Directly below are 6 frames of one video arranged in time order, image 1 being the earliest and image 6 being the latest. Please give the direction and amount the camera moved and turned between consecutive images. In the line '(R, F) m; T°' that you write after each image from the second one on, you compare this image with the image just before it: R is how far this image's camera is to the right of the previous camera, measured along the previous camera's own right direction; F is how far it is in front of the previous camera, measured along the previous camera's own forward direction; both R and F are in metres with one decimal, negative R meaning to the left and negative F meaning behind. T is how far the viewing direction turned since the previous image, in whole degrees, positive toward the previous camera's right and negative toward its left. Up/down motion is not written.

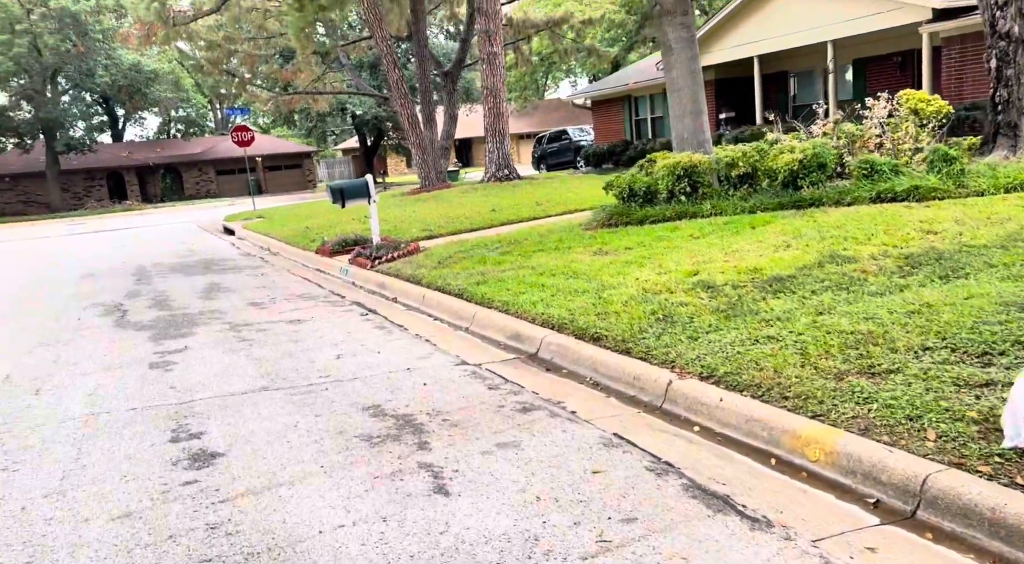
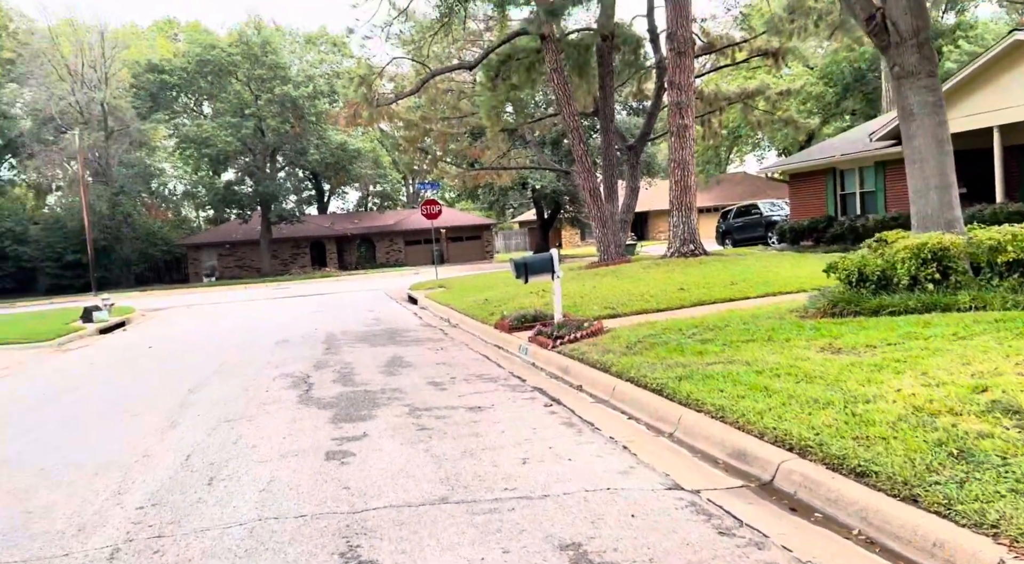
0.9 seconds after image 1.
(-0.2, +0.7) m; -12°
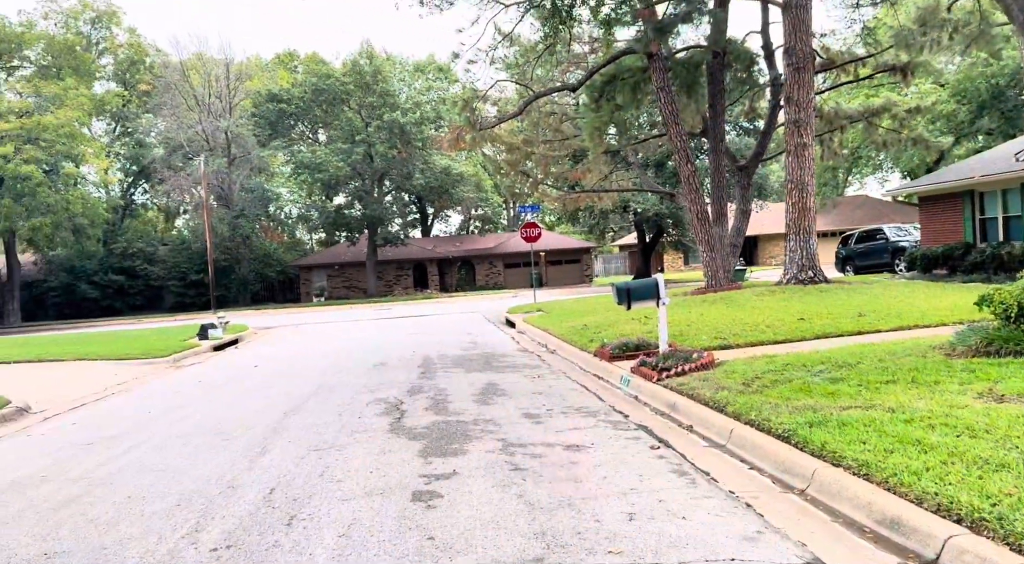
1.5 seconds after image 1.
(0.0, +0.5) m; -7°
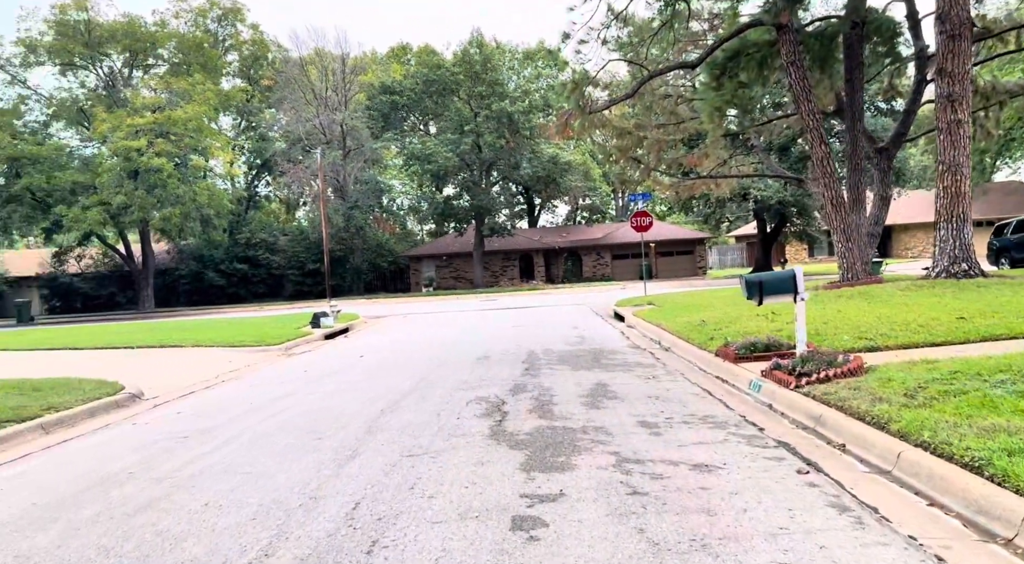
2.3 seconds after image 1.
(-0.1, +0.7) m; -7°
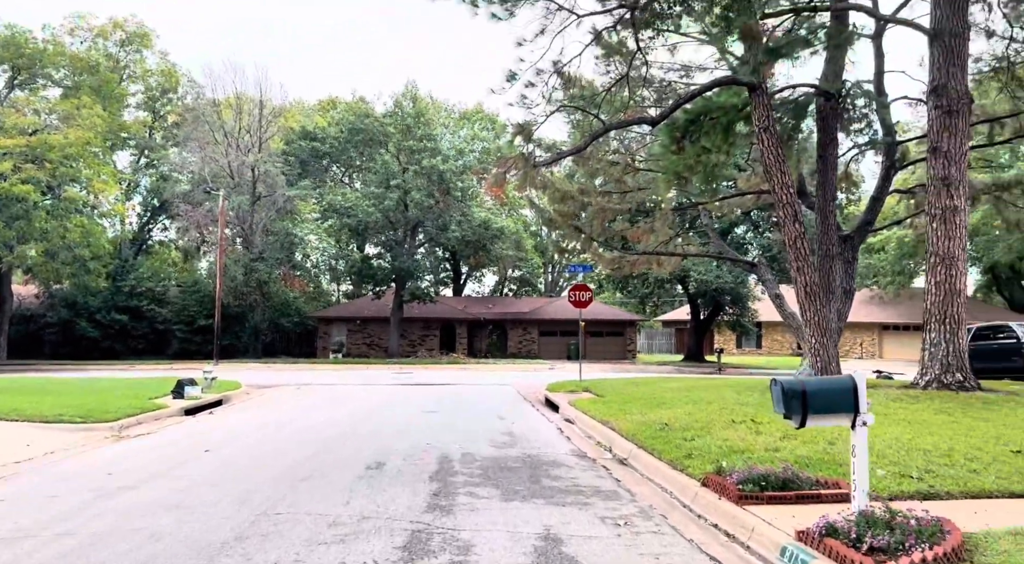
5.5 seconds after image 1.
(+0.1, +3.0) m; +5°
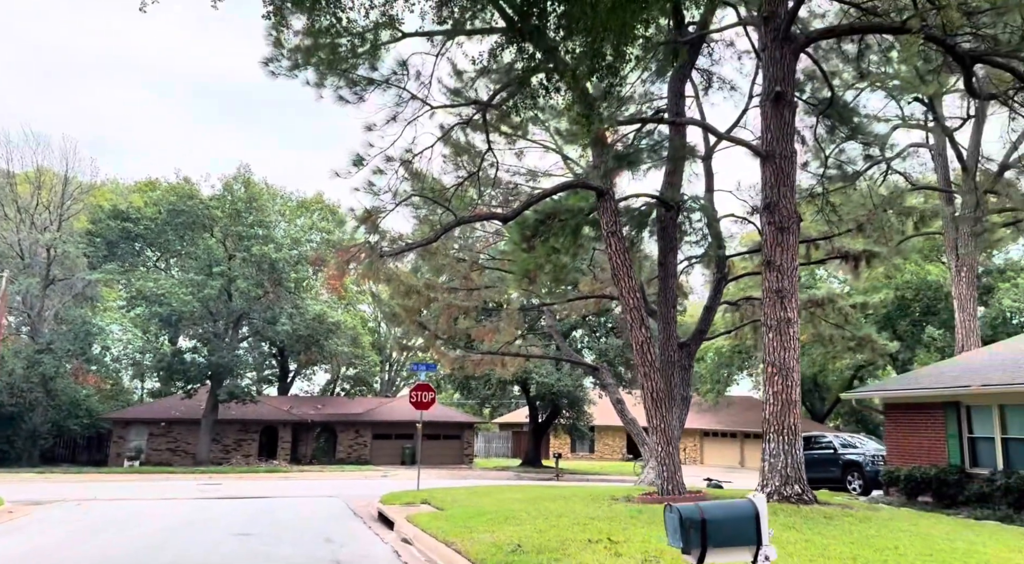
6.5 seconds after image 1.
(-0.1, +1.0) m; +11°
